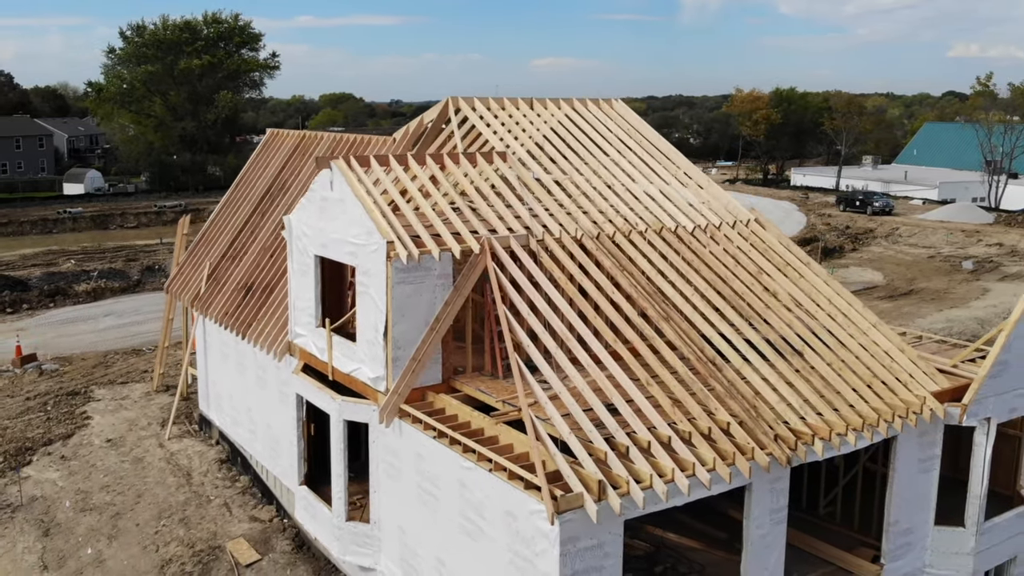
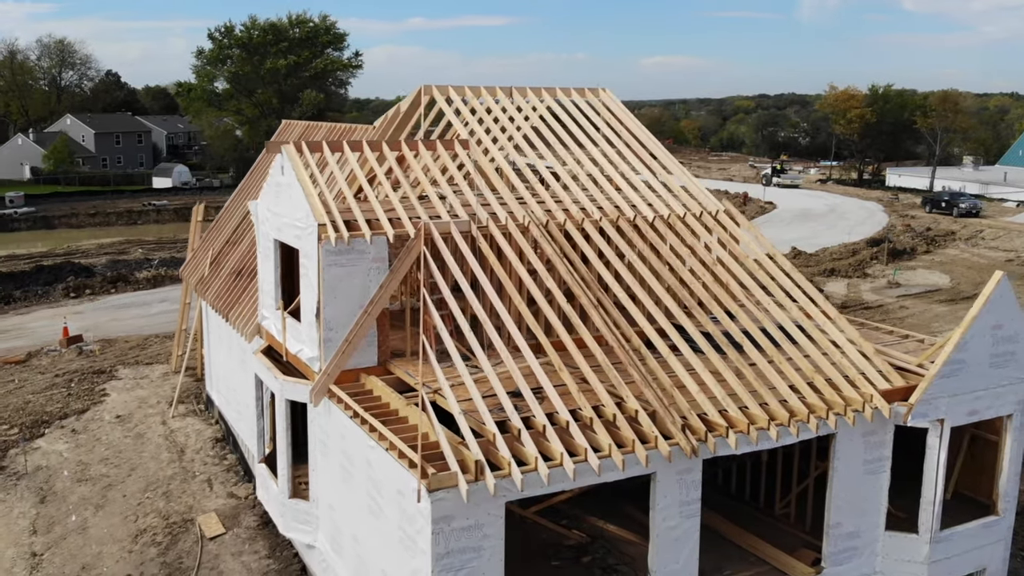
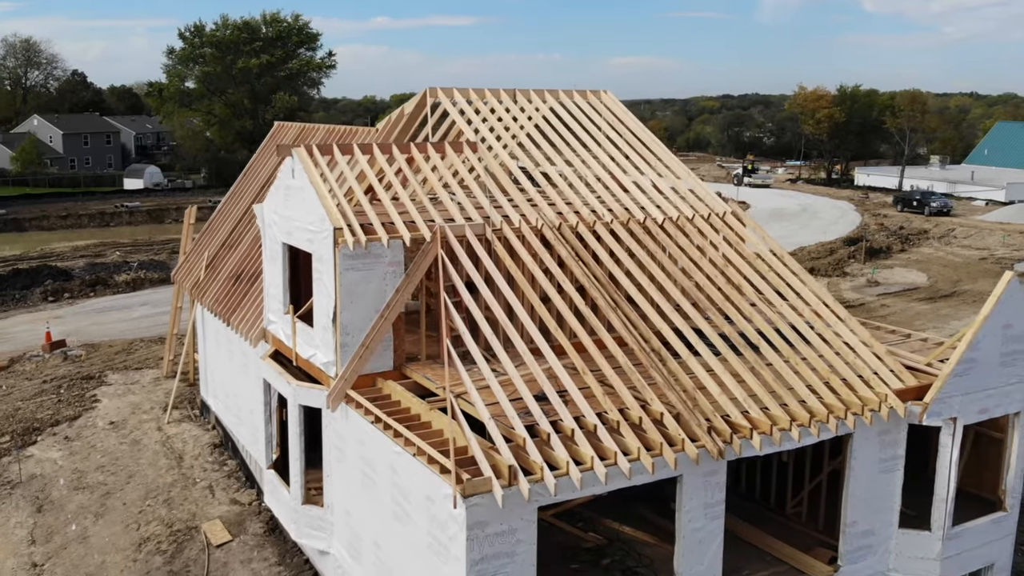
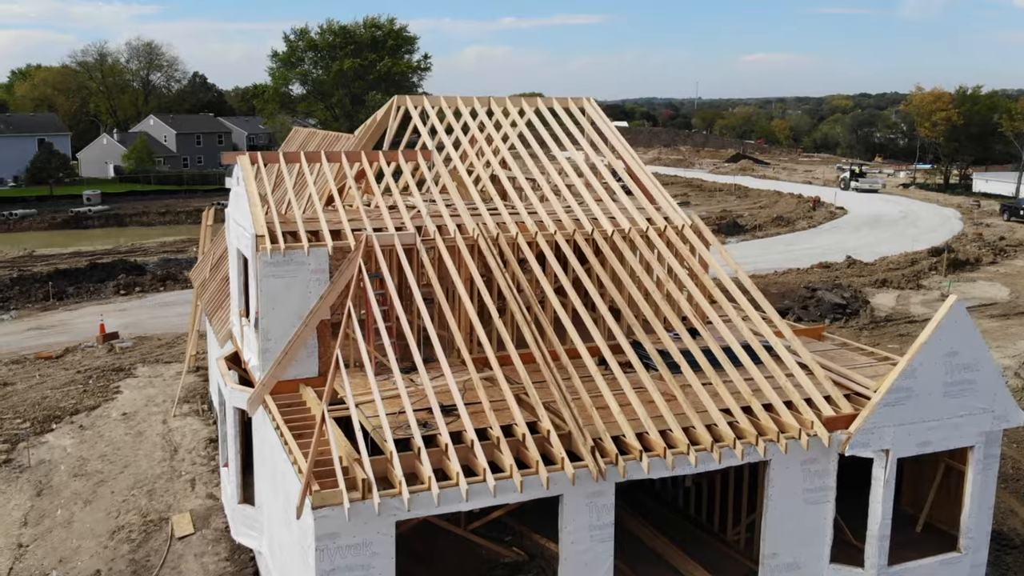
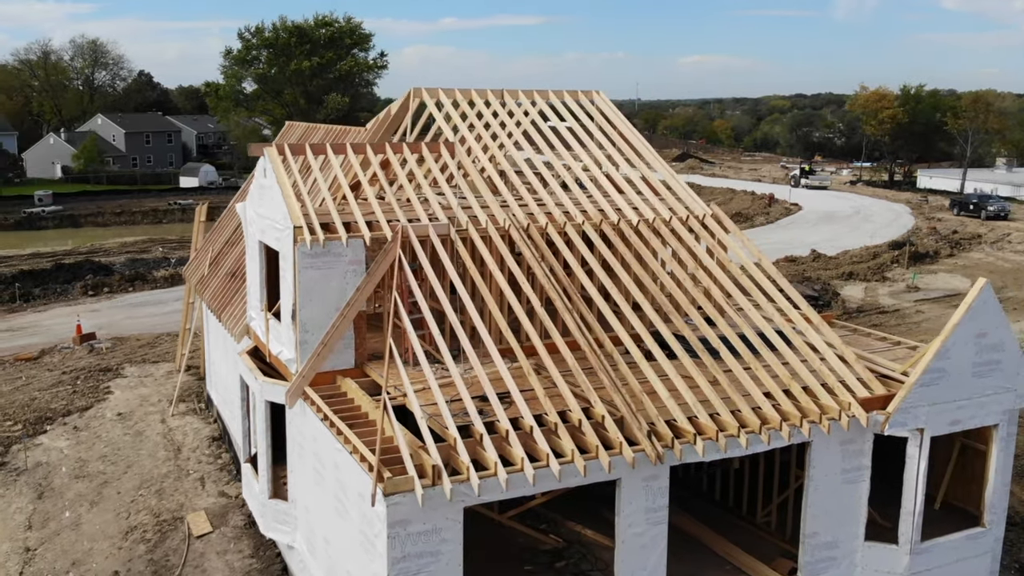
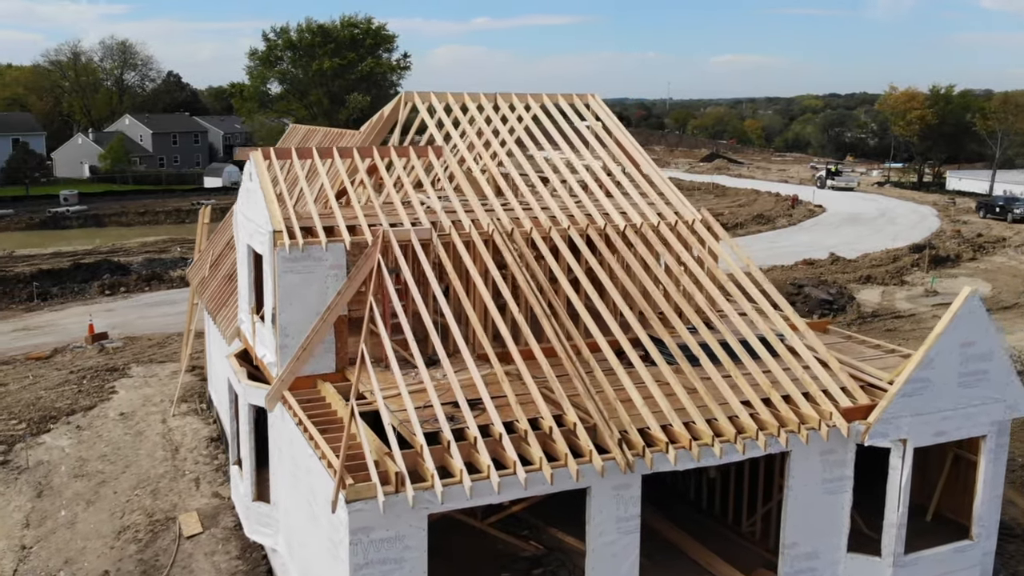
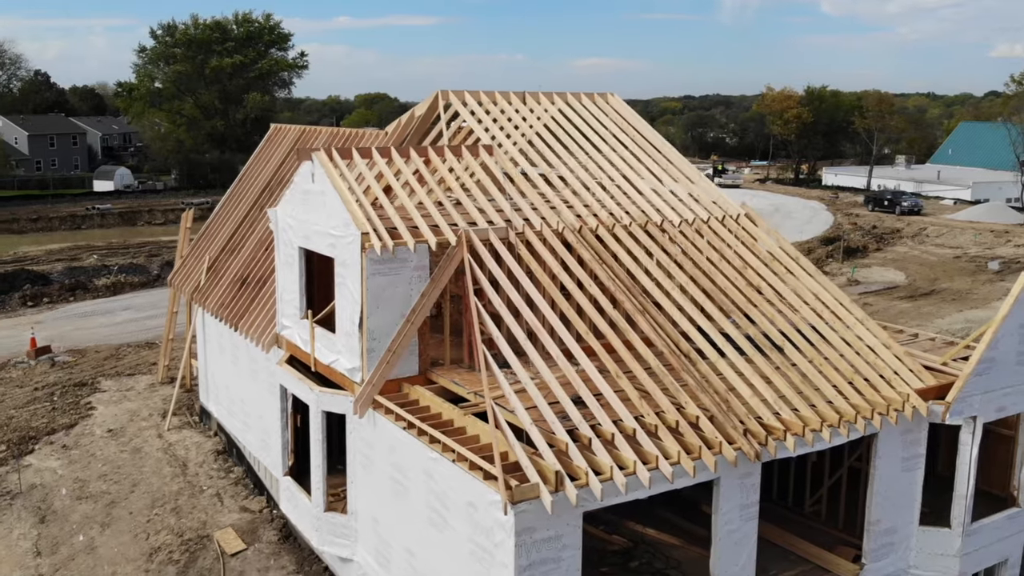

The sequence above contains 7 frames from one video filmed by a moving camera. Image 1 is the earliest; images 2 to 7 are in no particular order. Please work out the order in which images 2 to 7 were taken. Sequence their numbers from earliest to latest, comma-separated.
7, 3, 2, 5, 6, 4
